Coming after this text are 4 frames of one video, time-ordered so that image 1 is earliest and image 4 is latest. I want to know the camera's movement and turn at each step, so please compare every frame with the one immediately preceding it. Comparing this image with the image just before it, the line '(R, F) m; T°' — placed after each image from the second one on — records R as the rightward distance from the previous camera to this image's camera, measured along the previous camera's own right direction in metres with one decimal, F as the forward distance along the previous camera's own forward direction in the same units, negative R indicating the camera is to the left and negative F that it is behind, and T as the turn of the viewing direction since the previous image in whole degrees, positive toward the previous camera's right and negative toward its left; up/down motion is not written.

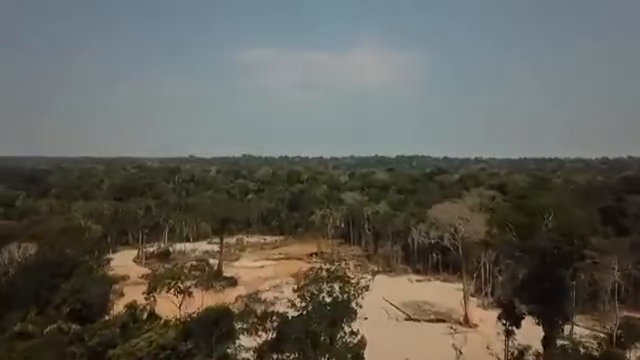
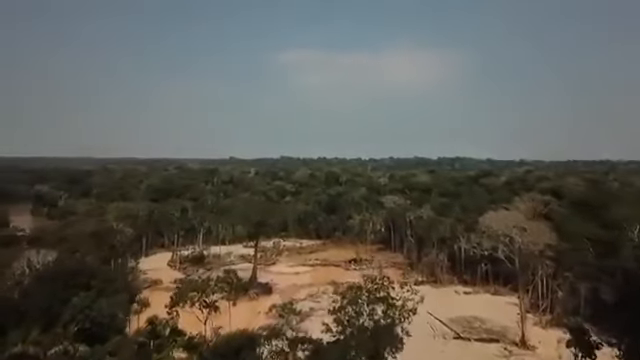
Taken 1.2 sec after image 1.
(0.0, +1.1) m; -4°
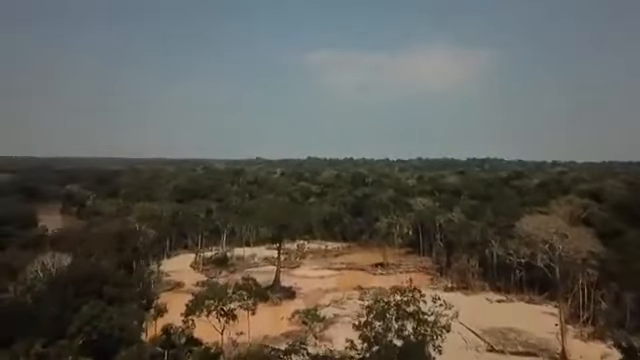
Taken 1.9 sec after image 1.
(0.0, +0.6) m; -3°
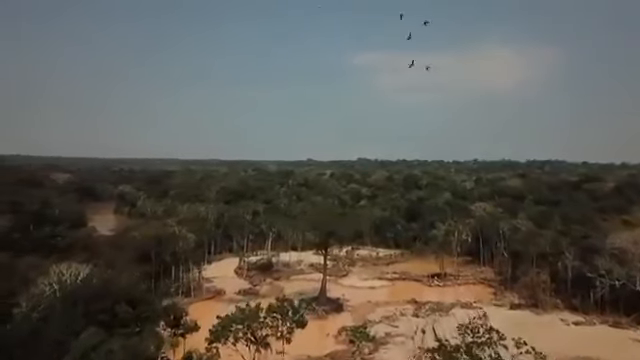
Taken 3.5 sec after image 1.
(0.0, +1.5) m; -6°
